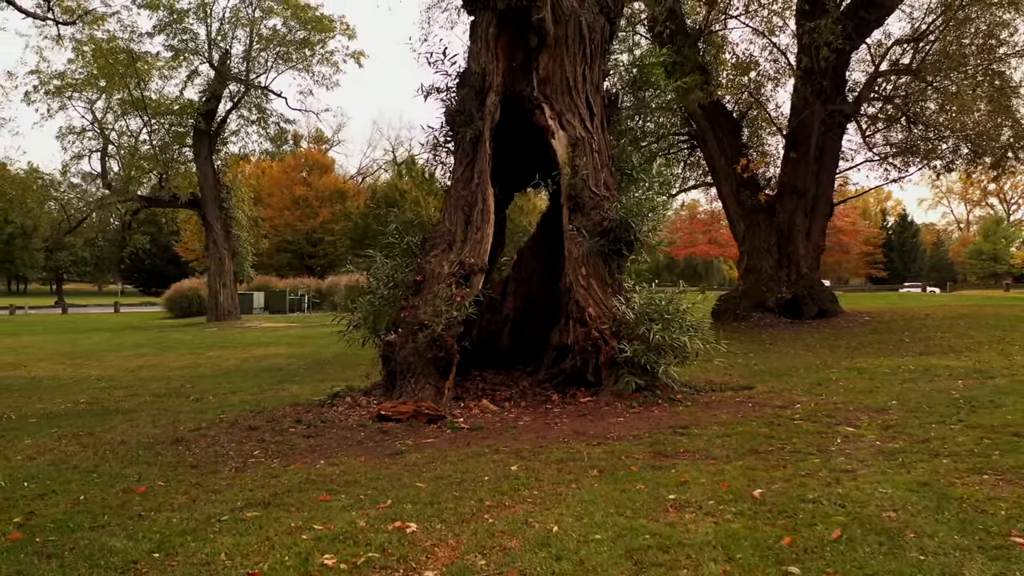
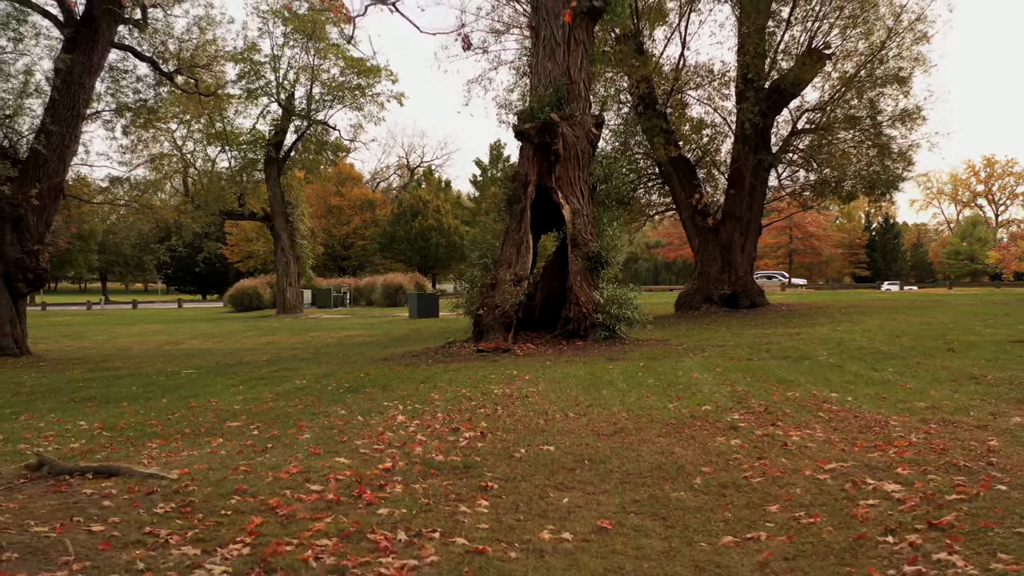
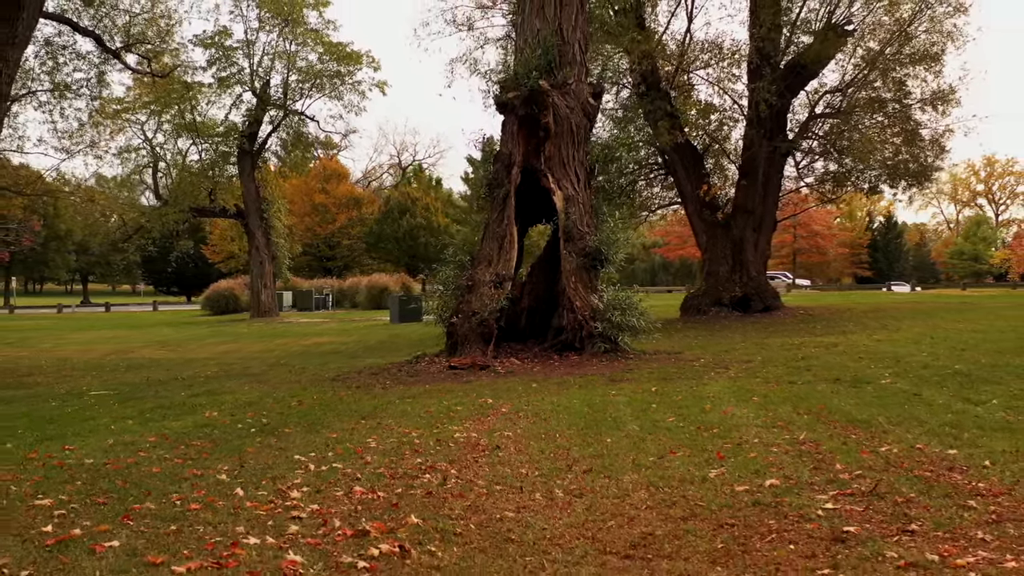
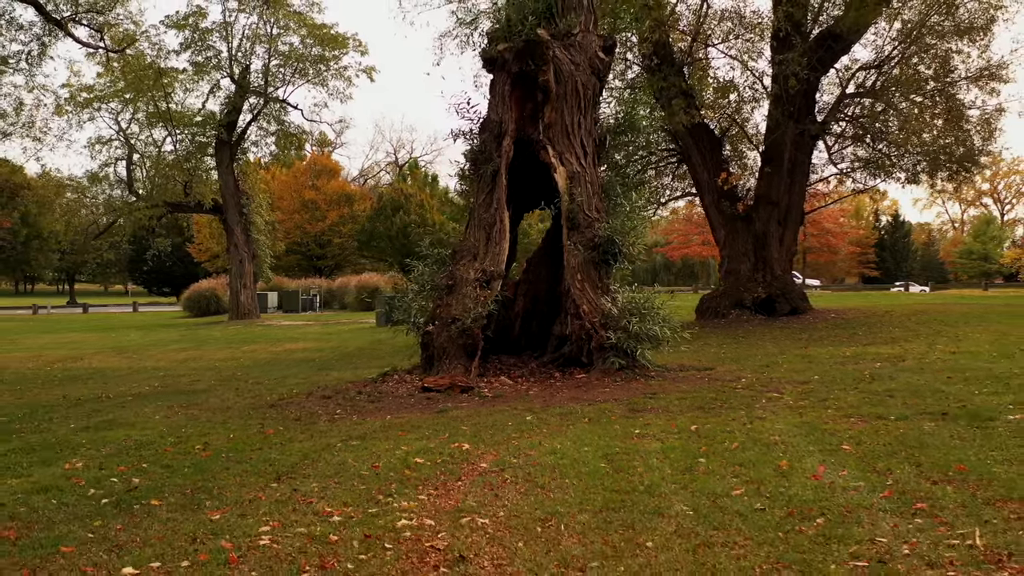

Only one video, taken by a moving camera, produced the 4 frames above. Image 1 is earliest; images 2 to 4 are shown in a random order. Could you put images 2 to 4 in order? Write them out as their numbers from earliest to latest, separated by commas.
4, 3, 2
